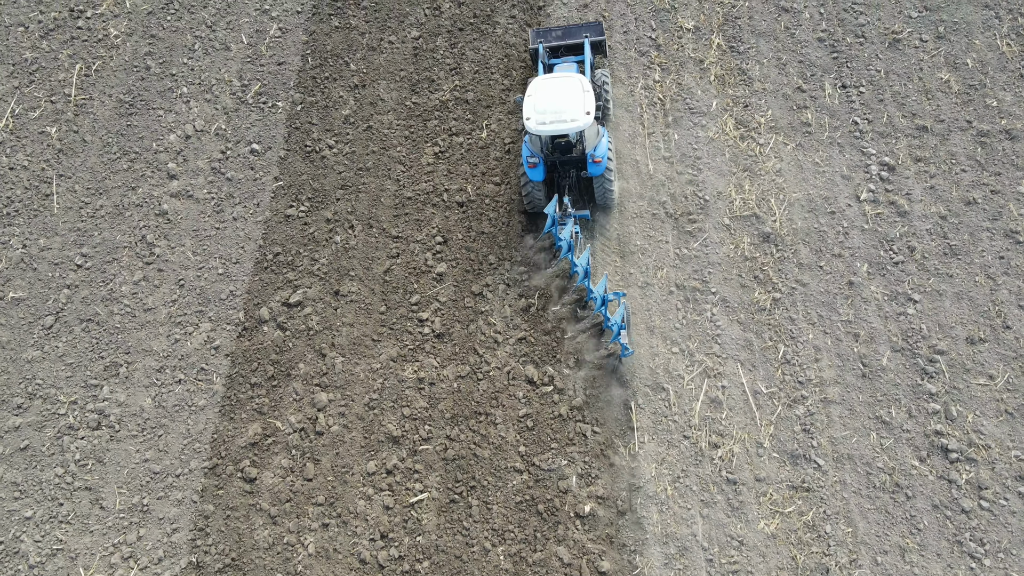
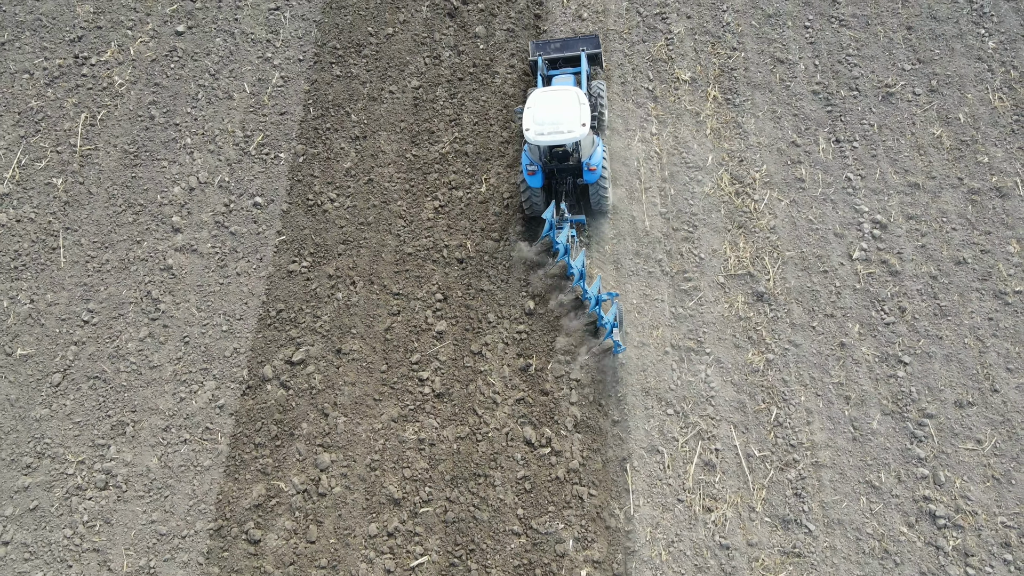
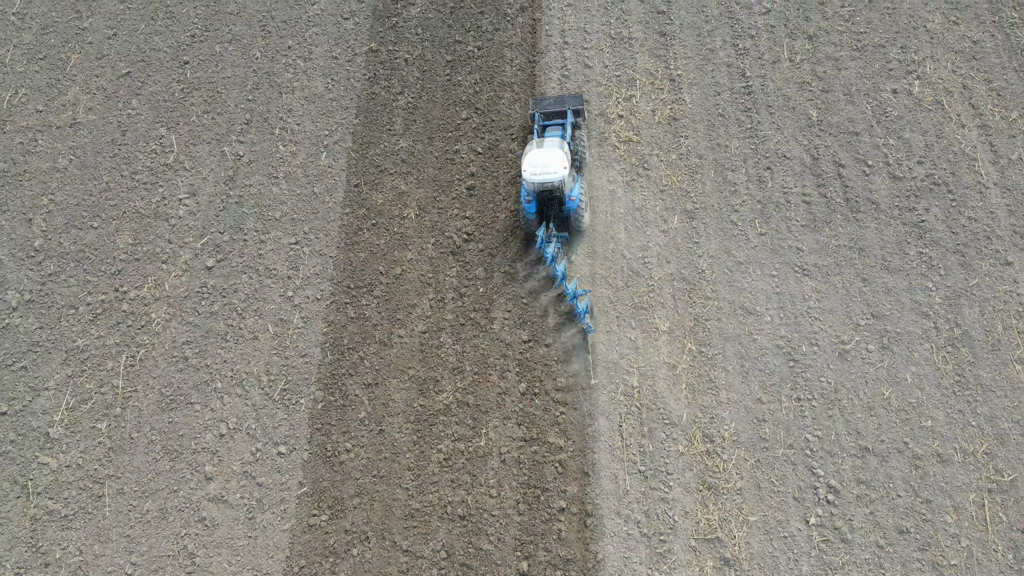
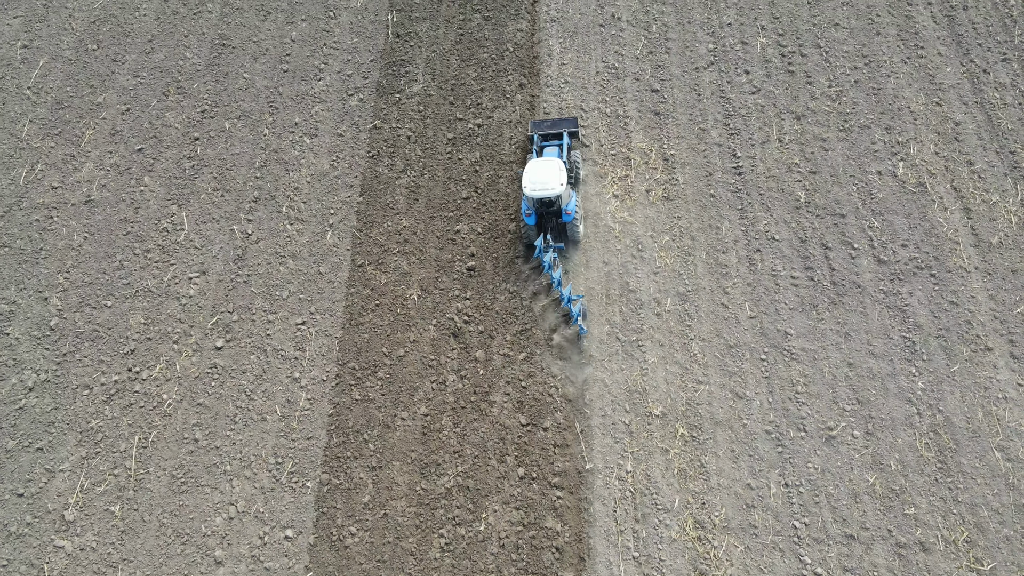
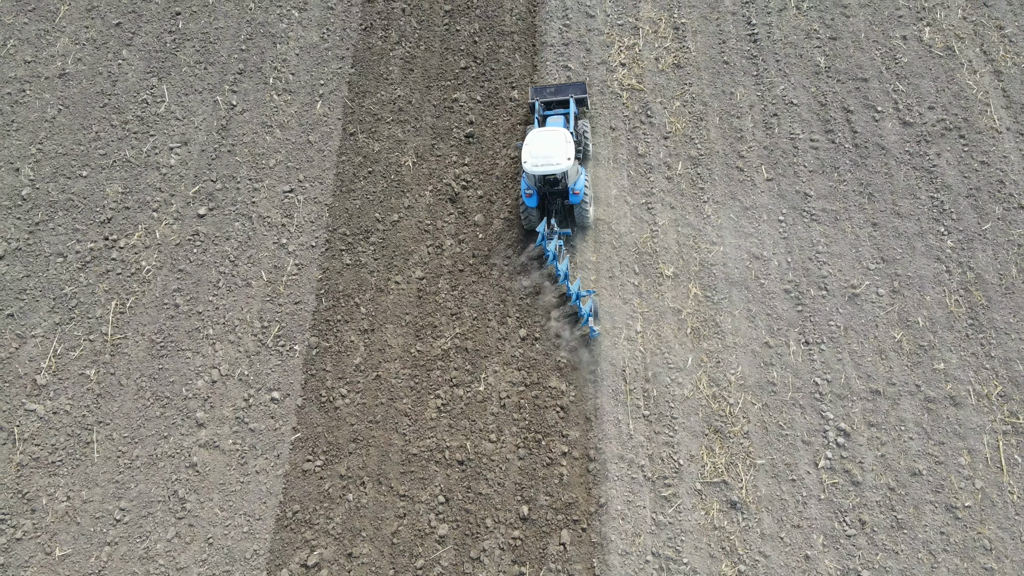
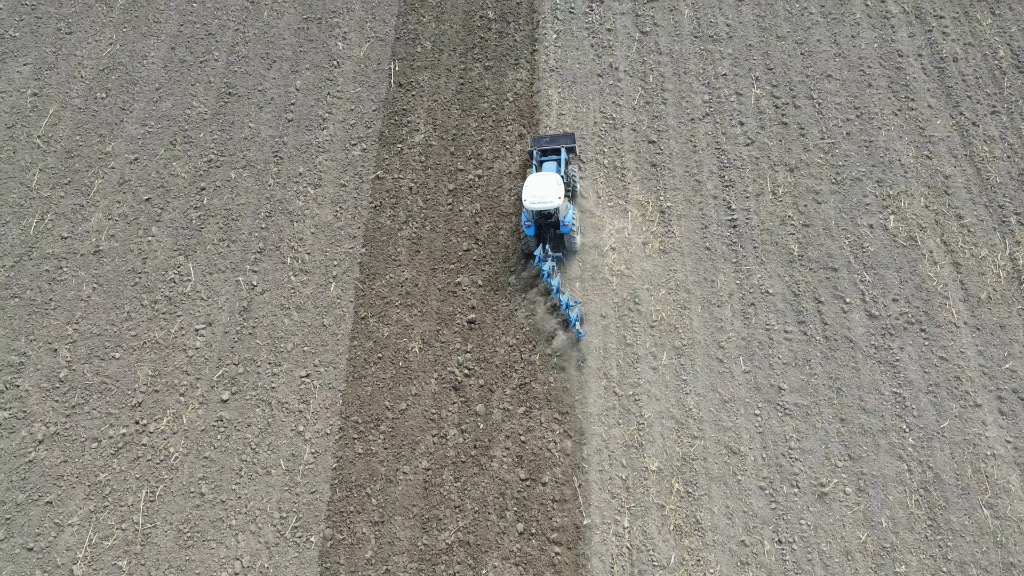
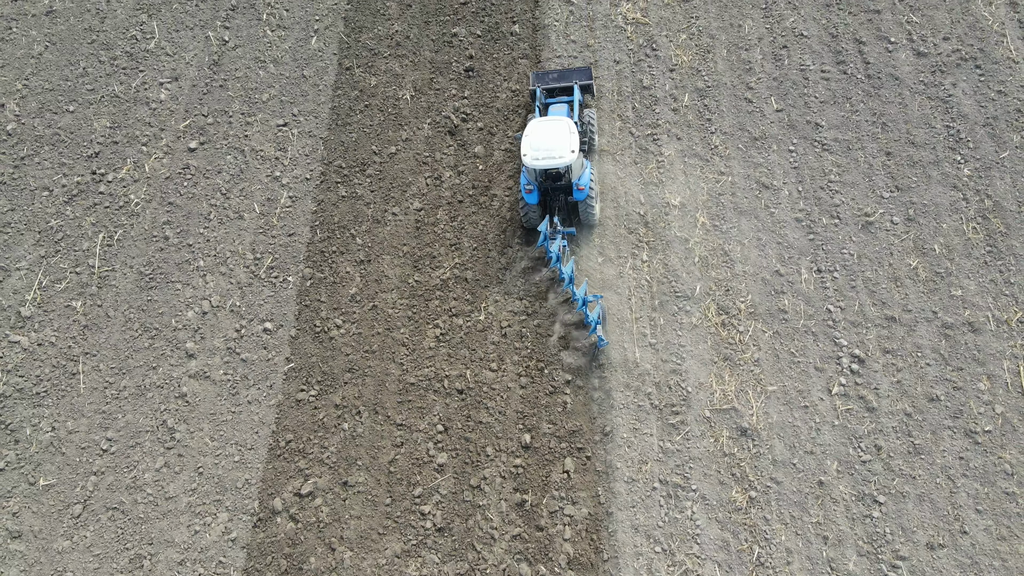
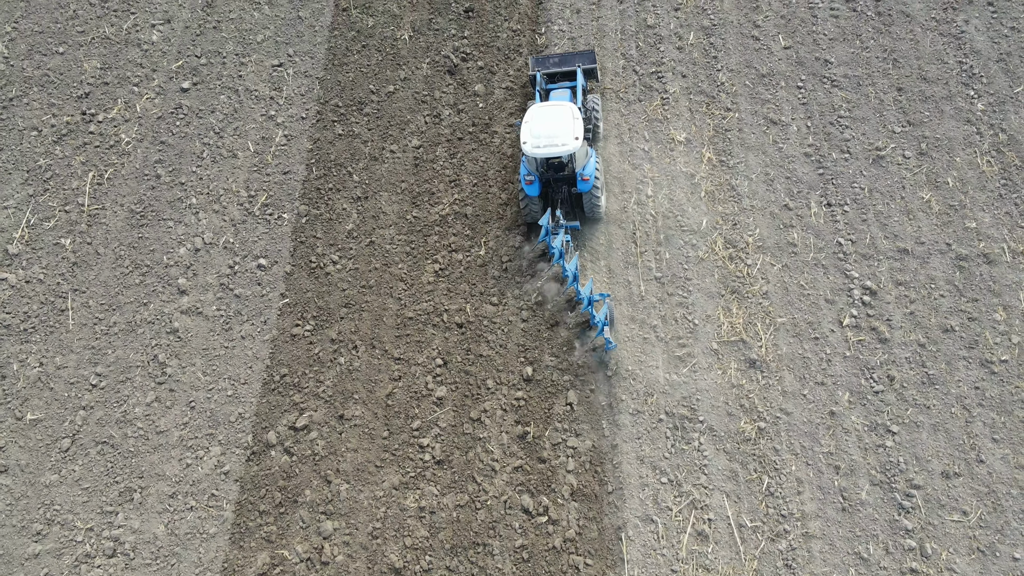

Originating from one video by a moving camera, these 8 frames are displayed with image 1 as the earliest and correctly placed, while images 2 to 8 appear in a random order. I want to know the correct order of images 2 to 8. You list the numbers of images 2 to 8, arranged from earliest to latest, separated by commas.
2, 8, 7, 5, 3, 4, 6
